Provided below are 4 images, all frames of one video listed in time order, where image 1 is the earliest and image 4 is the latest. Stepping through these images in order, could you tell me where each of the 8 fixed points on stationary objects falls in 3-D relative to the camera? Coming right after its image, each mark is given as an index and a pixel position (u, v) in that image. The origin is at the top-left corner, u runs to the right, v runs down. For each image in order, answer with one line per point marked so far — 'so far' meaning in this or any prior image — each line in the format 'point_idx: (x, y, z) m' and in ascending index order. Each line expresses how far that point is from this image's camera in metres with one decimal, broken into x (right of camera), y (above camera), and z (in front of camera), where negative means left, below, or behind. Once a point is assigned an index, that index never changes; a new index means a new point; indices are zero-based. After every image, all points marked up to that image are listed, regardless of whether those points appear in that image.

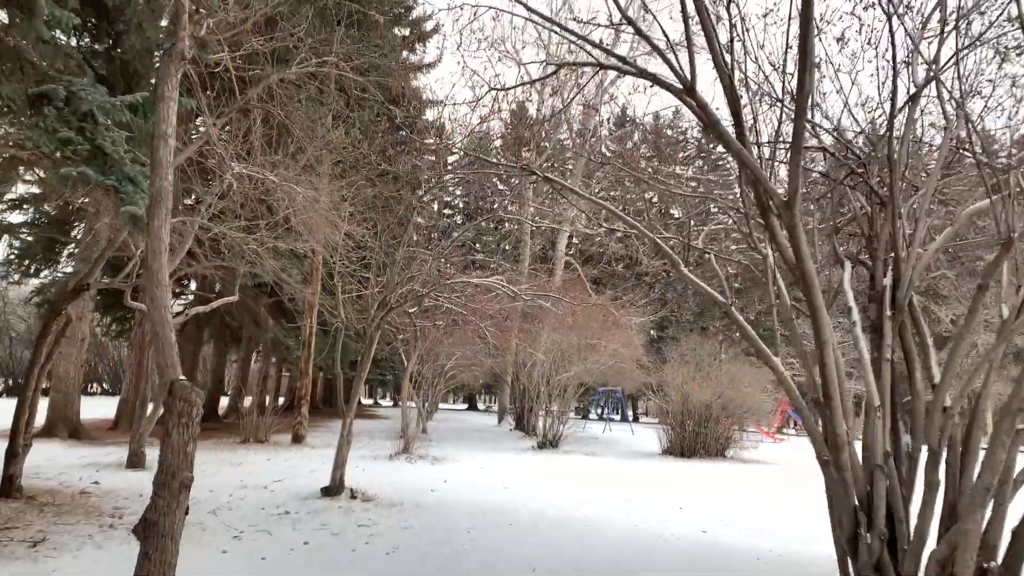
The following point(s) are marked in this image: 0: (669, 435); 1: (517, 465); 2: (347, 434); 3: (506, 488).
0: (+3.6, -3.3, +14.9) m
1: (0.0, -3.2, +11.8) m
2: (-1.6, -1.4, +6.5) m
3: (-0.1, -2.8, +9.4) m
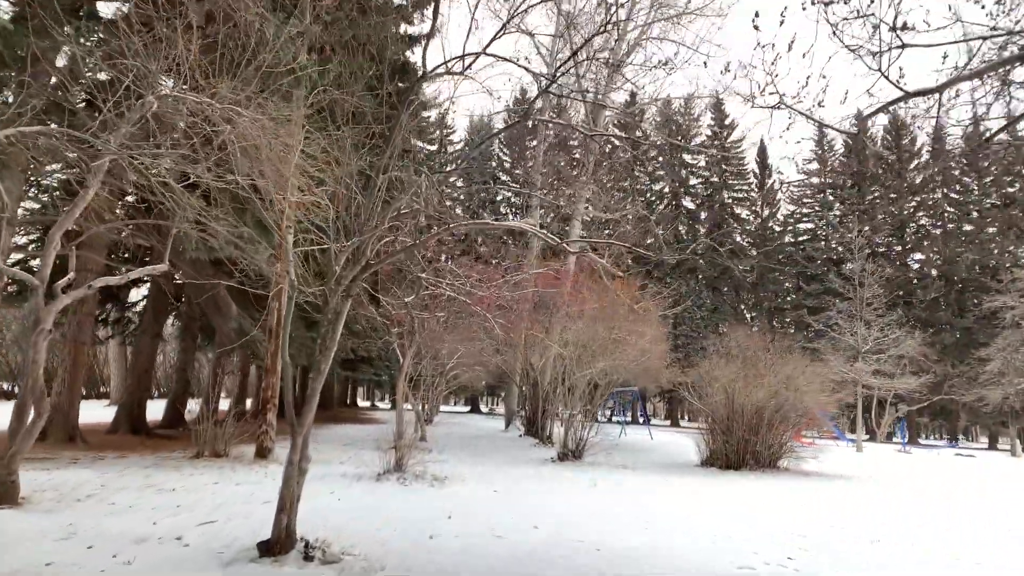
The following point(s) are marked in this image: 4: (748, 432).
0: (+3.8, -2.9, +12.6) m
1: (+0.3, -2.8, +9.5) m
2: (-1.4, -1.1, +4.2) m
3: (+0.1, -2.5, +7.1) m
4: (+4.4, -2.6, +12.2) m
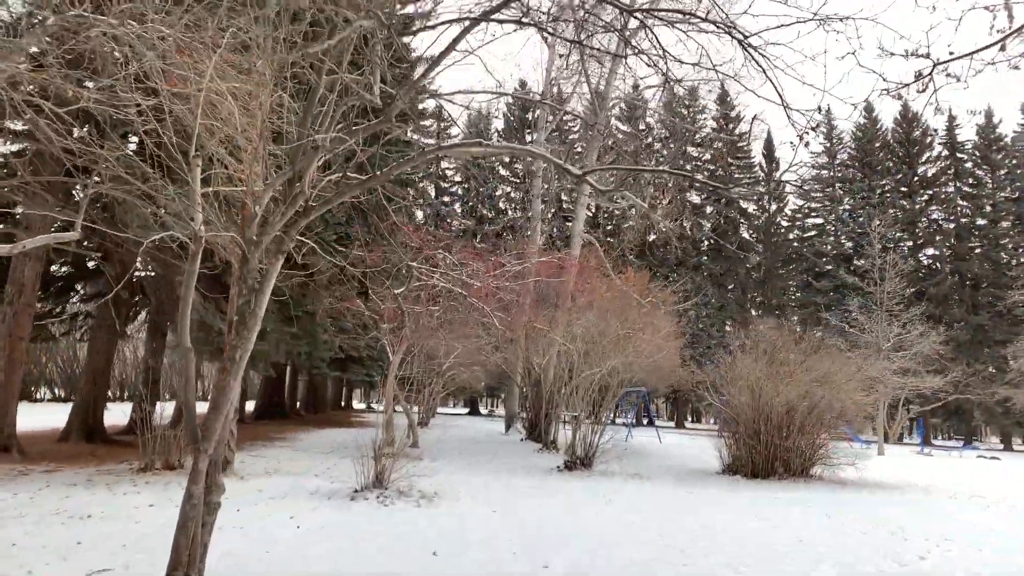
0: (+3.8, -2.7, +11.3) m
1: (+0.3, -2.6, +8.2) m
2: (-1.4, -0.9, +2.9) m
3: (+0.2, -2.3, +5.8) m
4: (+4.4, -2.4, +10.9) m
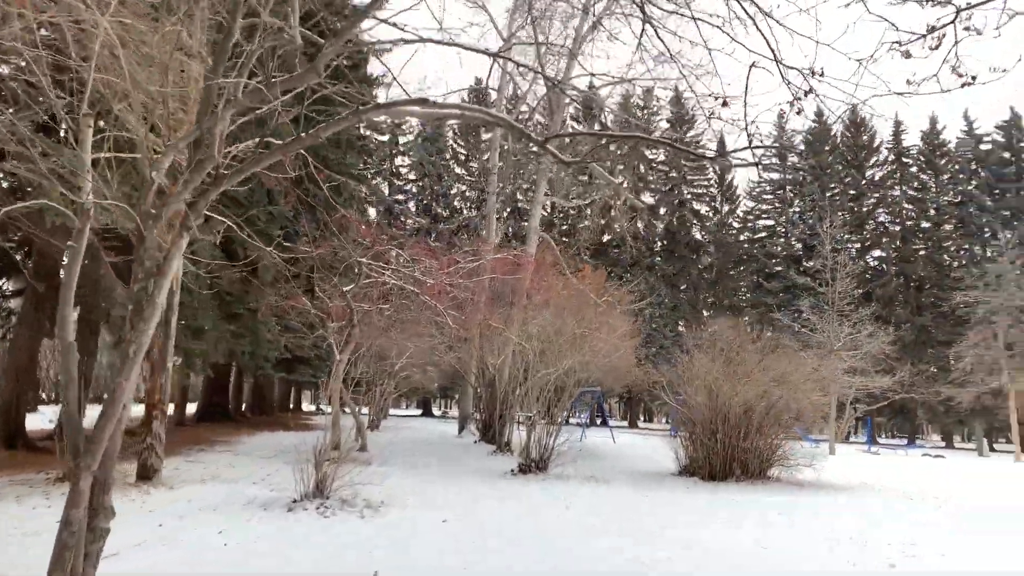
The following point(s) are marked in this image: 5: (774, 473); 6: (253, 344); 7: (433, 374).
0: (+3.1, -2.7, +11.1) m
1: (-0.2, -2.6, +7.8) m
2: (-1.6, -0.8, +2.4) m
3: (-0.2, -2.2, +5.4) m
4: (+3.6, -2.4, +10.8) m
5: (+4.4, -3.1, +11.3) m
6: (-5.7, -1.2, +14.6) m
7: (-2.3, -2.5, +19.7) m
